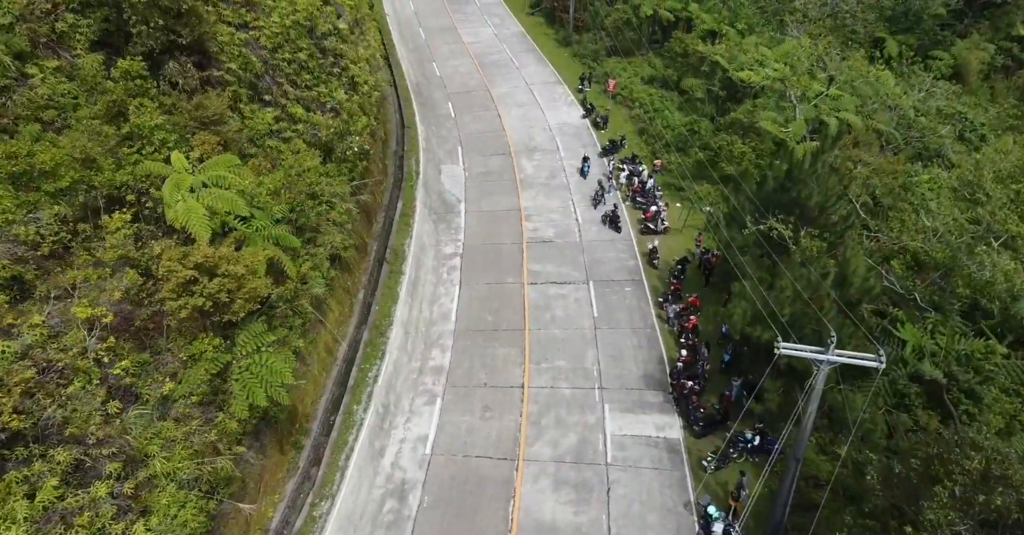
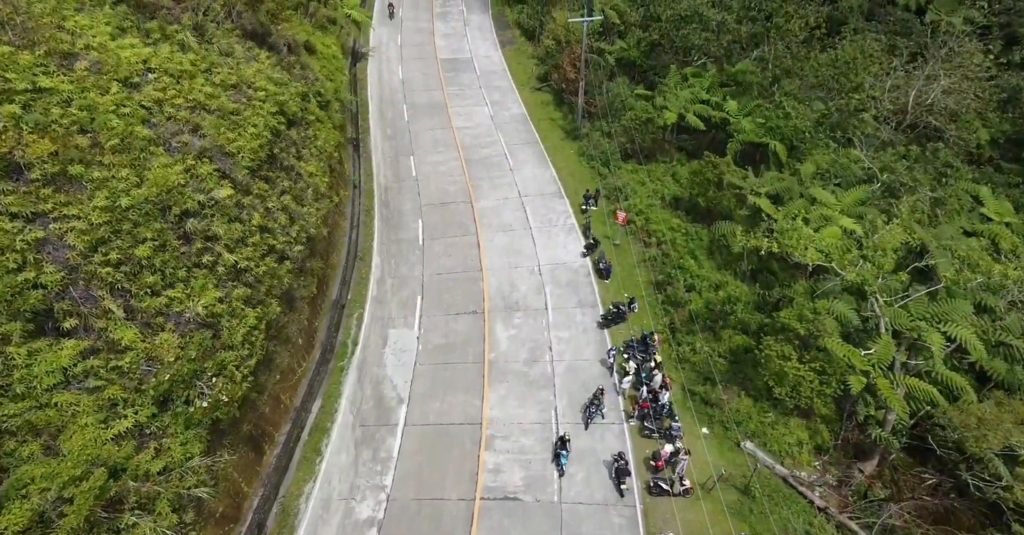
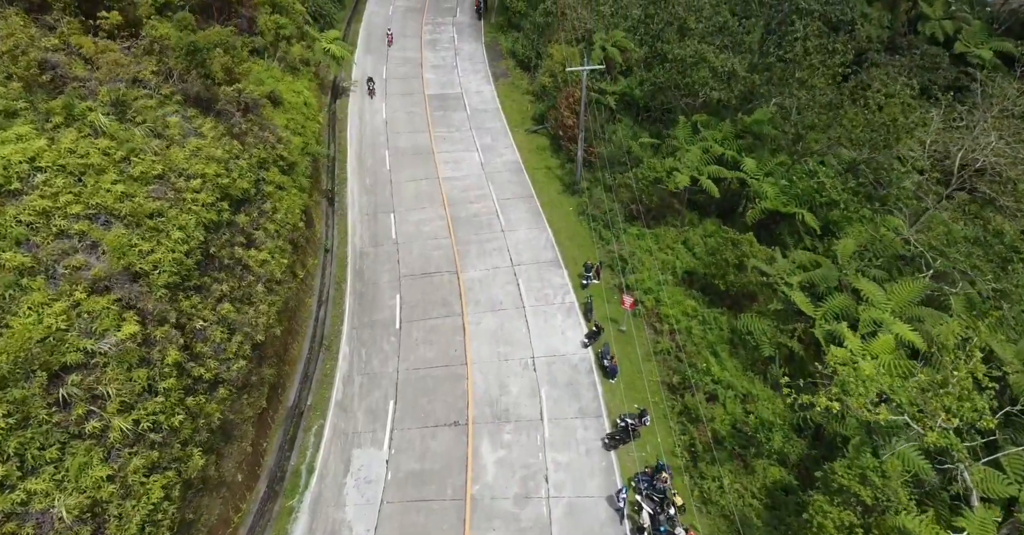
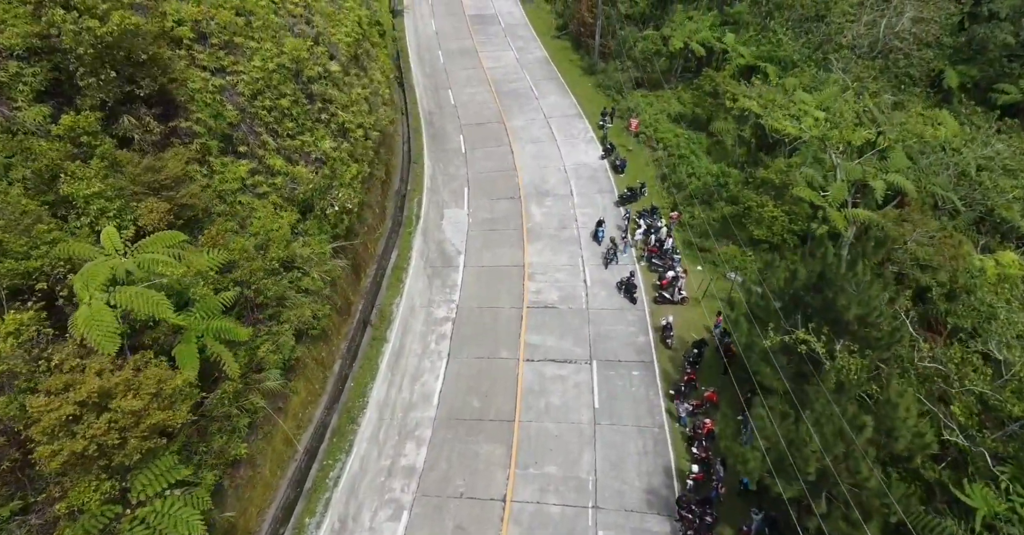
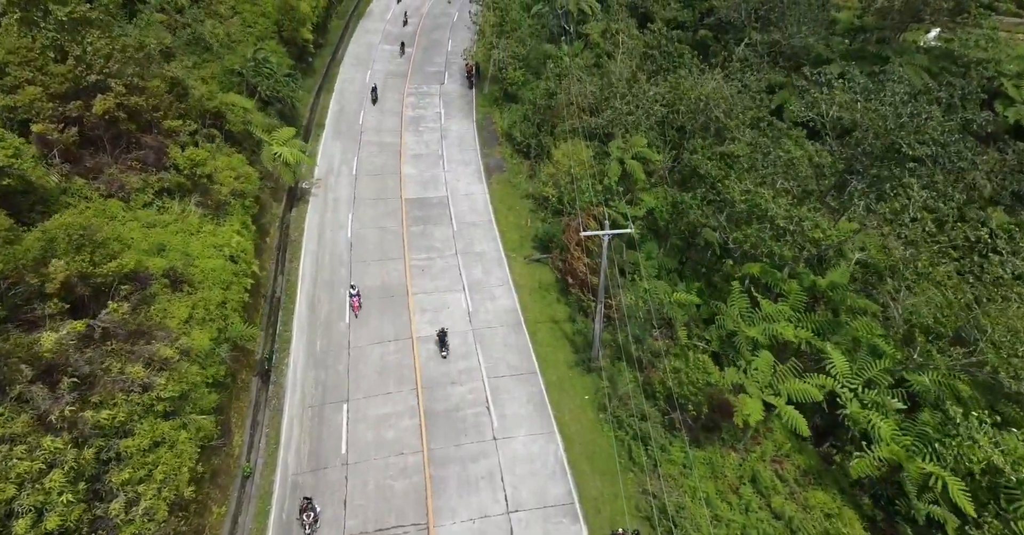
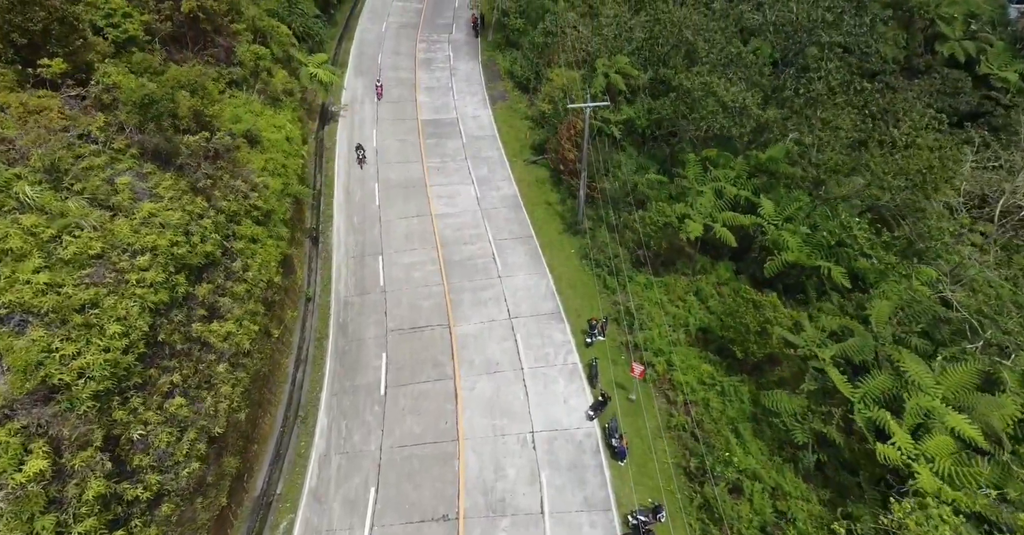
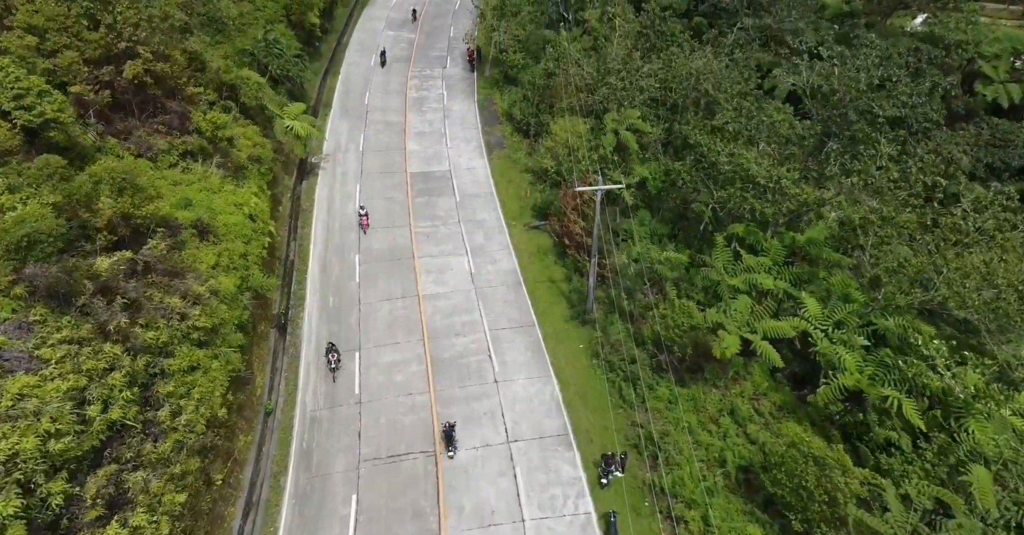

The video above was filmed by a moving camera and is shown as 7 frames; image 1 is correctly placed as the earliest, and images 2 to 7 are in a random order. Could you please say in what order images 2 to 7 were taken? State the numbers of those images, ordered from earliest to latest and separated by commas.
4, 2, 3, 6, 7, 5
